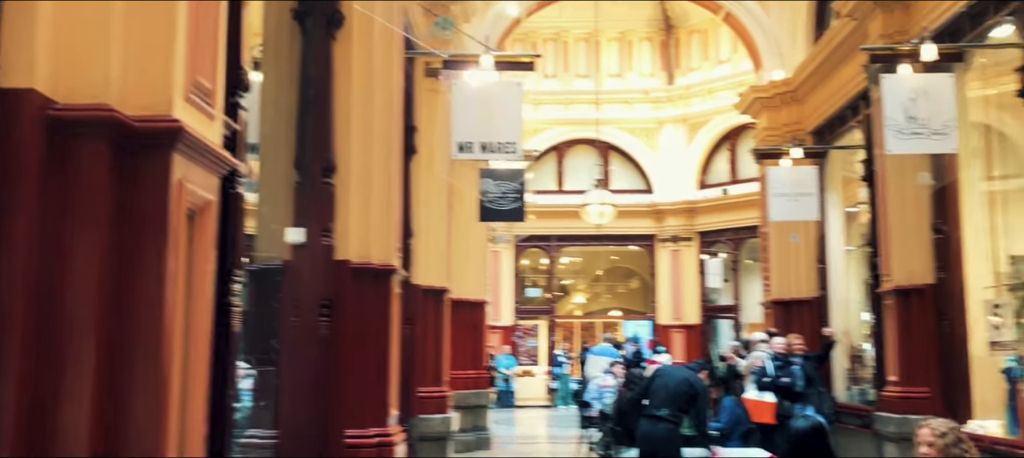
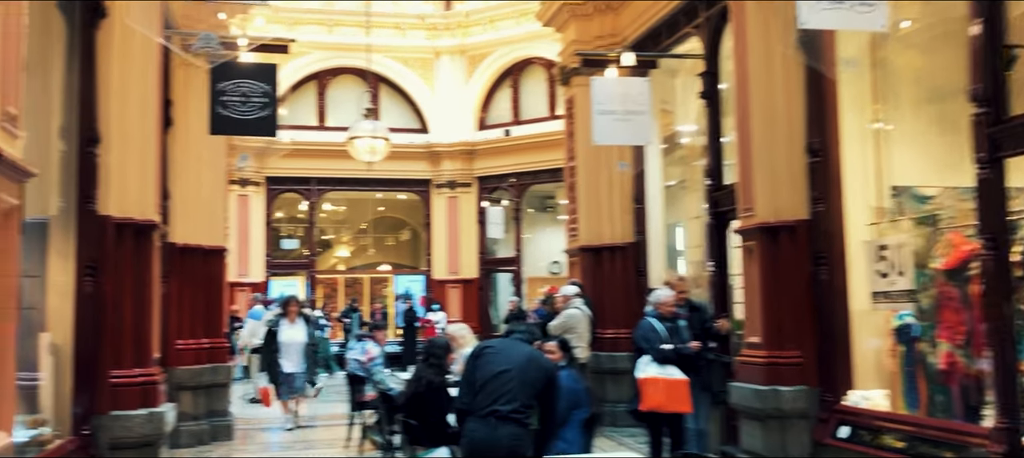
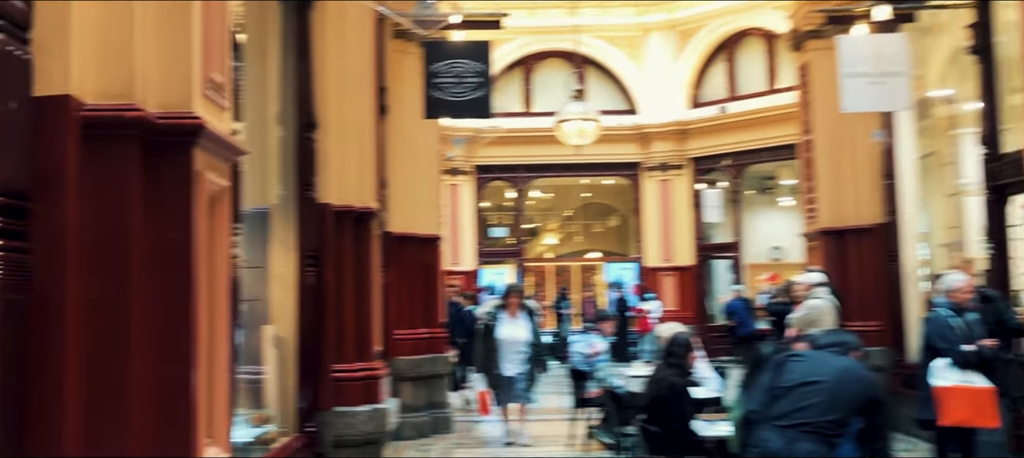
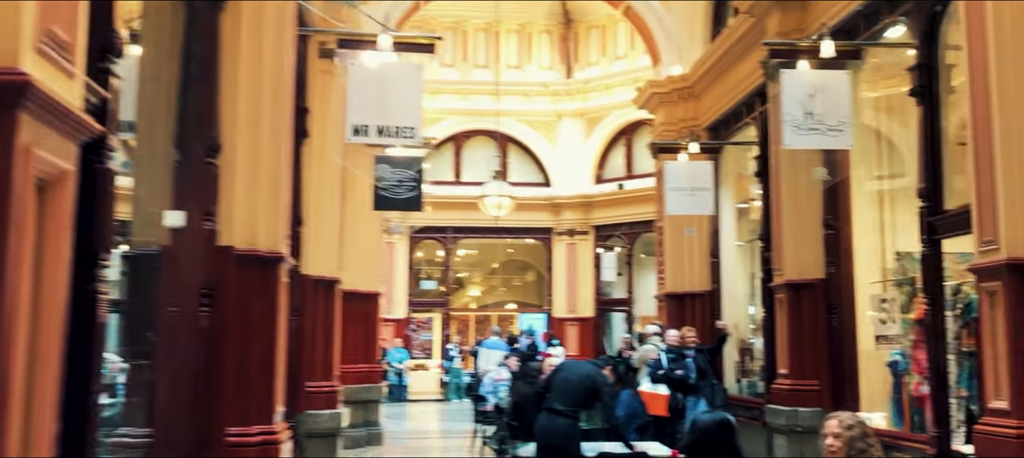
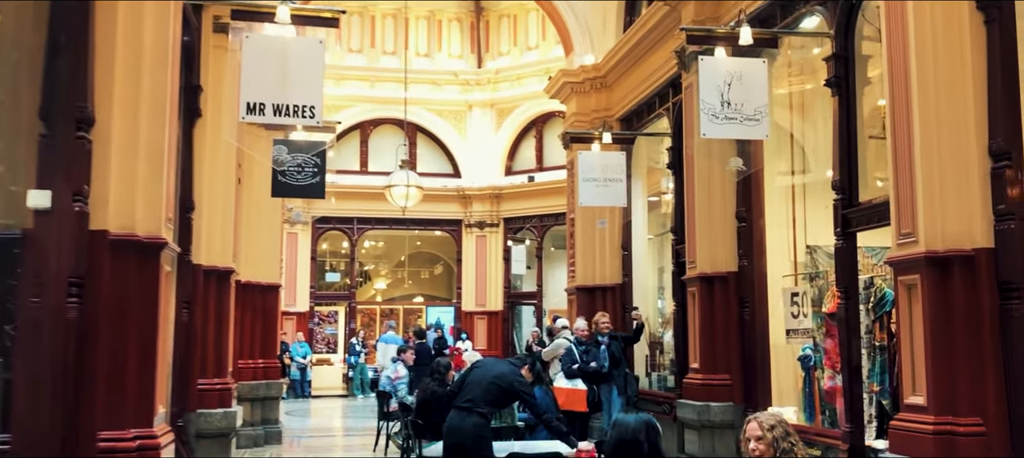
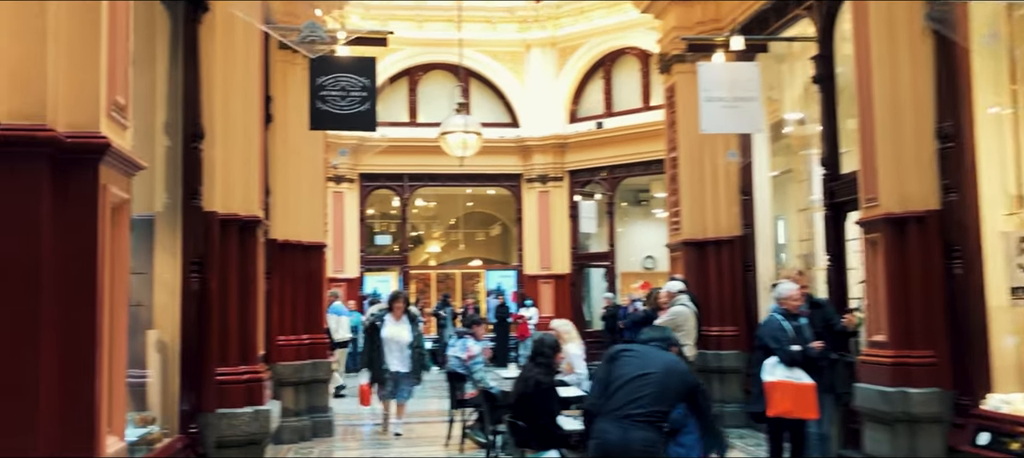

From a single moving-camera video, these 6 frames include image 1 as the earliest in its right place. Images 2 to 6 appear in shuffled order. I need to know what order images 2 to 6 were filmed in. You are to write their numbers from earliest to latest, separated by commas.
4, 5, 2, 6, 3
